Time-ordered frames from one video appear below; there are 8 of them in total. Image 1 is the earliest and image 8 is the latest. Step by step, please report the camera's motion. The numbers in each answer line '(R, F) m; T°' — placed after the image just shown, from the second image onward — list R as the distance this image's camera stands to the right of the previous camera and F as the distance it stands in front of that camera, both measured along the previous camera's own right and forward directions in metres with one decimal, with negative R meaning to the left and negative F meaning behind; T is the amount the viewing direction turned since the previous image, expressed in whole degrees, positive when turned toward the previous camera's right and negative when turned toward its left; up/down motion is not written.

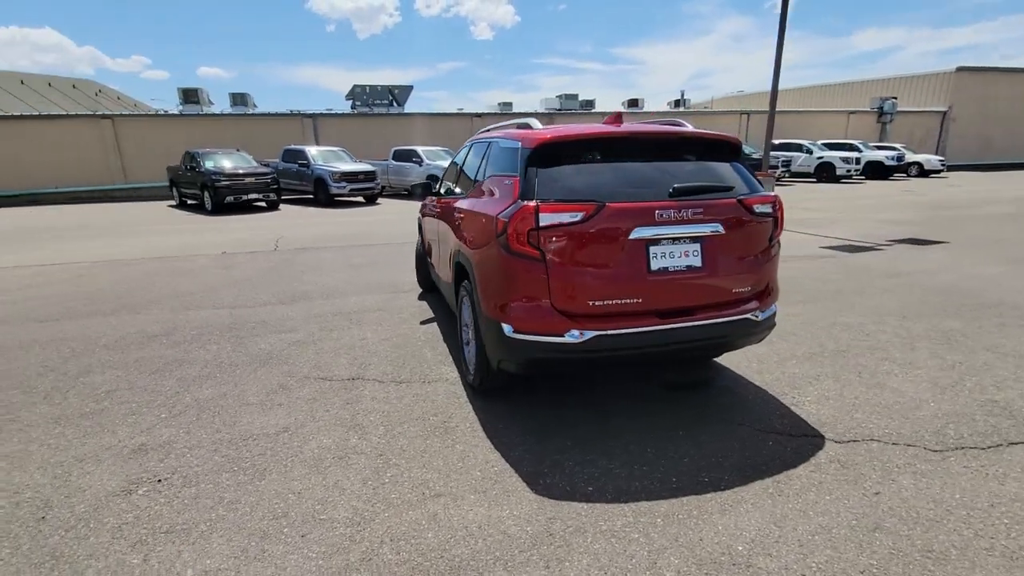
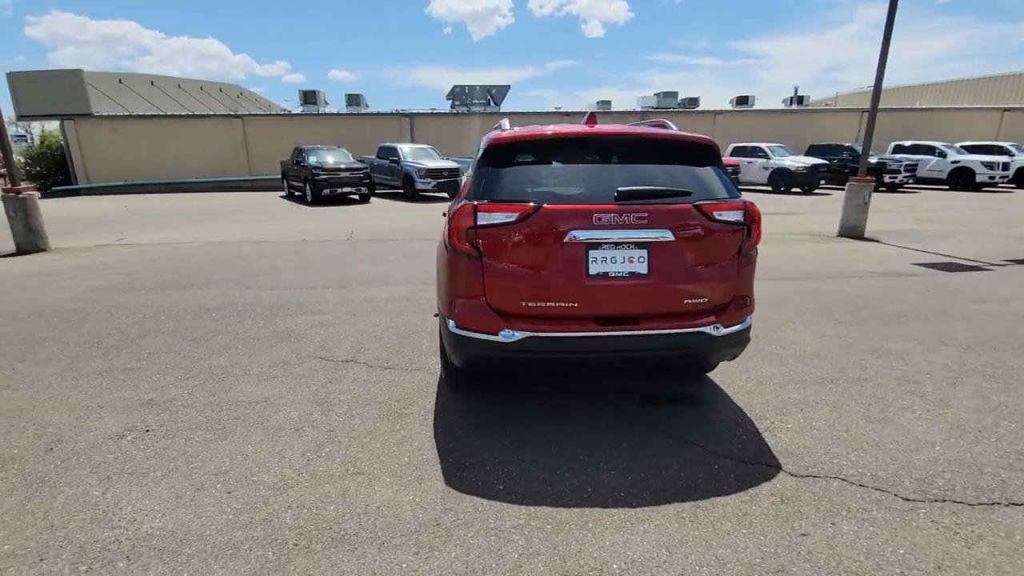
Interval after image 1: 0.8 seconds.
(+0.9, 0.0) m; -11°
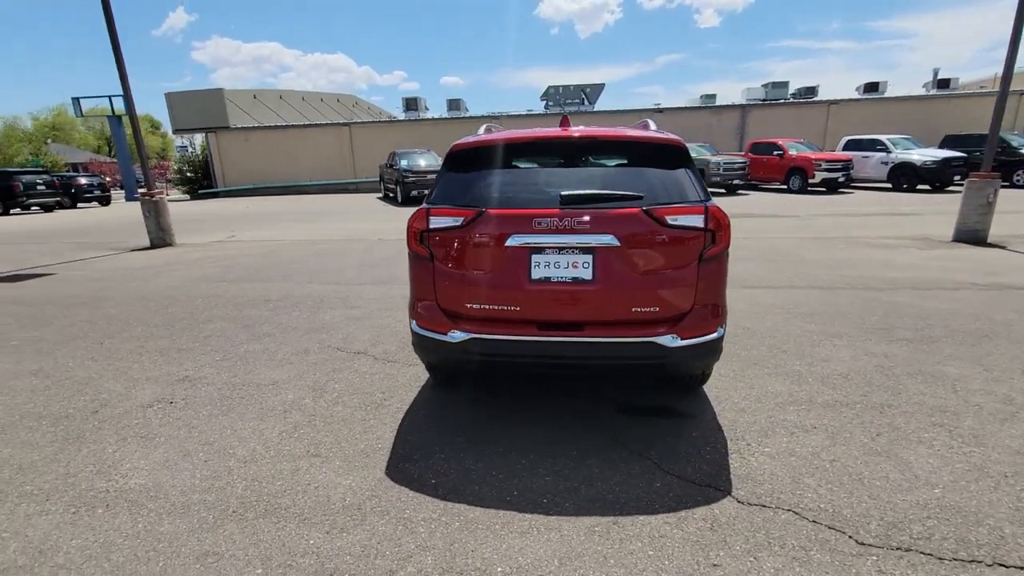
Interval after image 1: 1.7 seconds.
(+0.9, 0.0) m; -11°
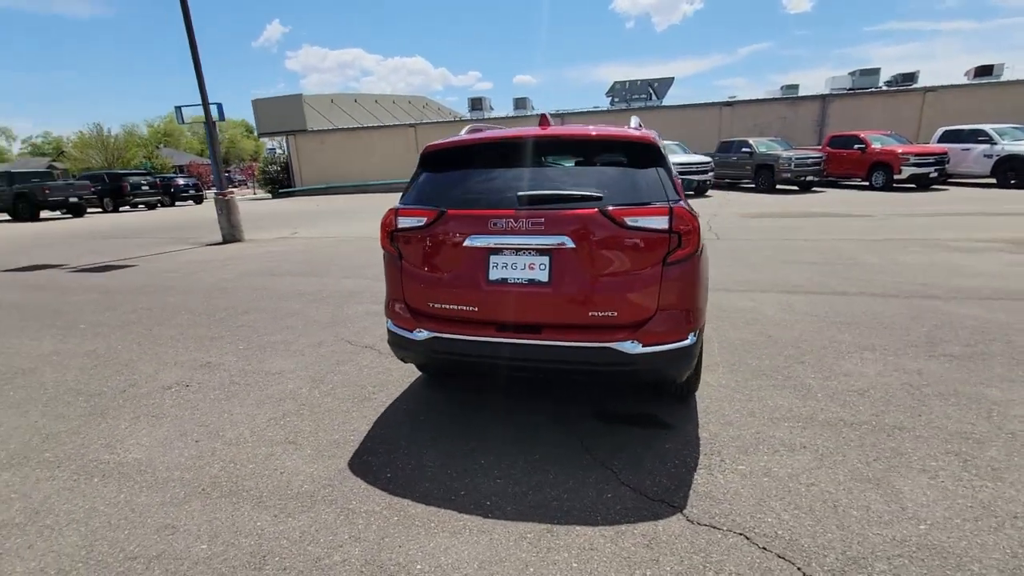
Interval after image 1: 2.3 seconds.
(+0.6, +0.1) m; -8°
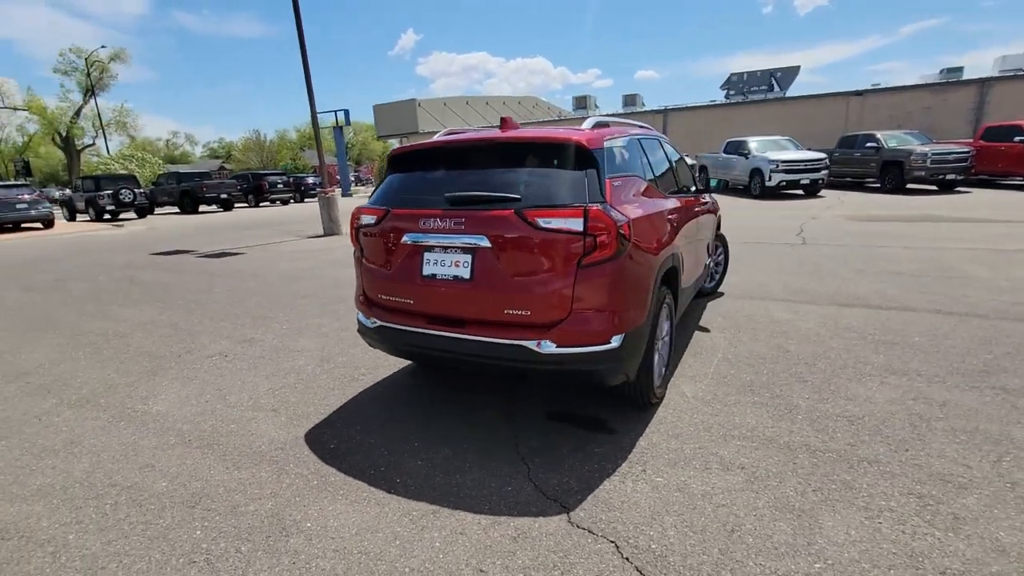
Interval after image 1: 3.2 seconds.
(+1.1, 0.0) m; -13°
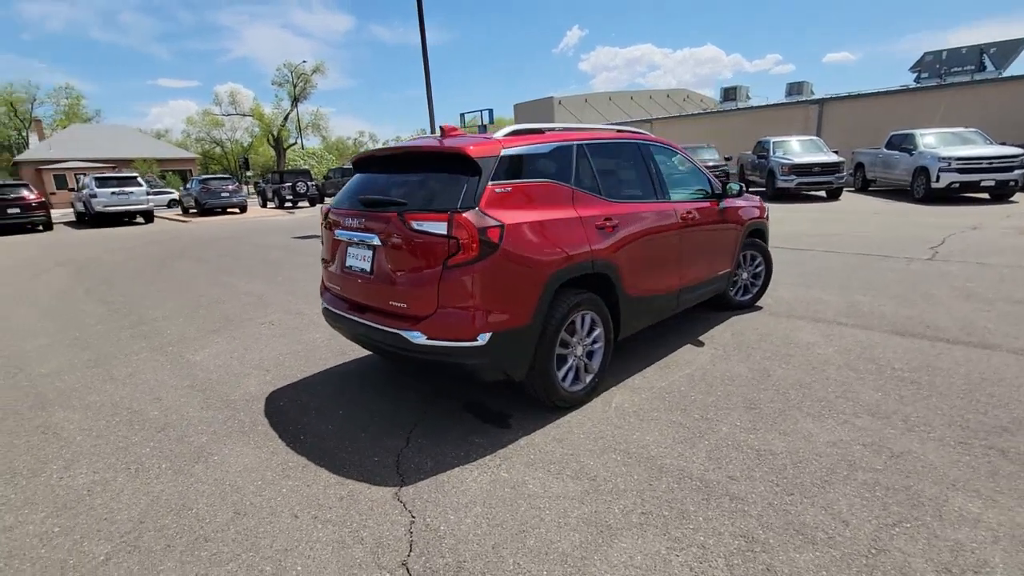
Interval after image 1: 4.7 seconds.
(+1.6, 0.0) m; -17°
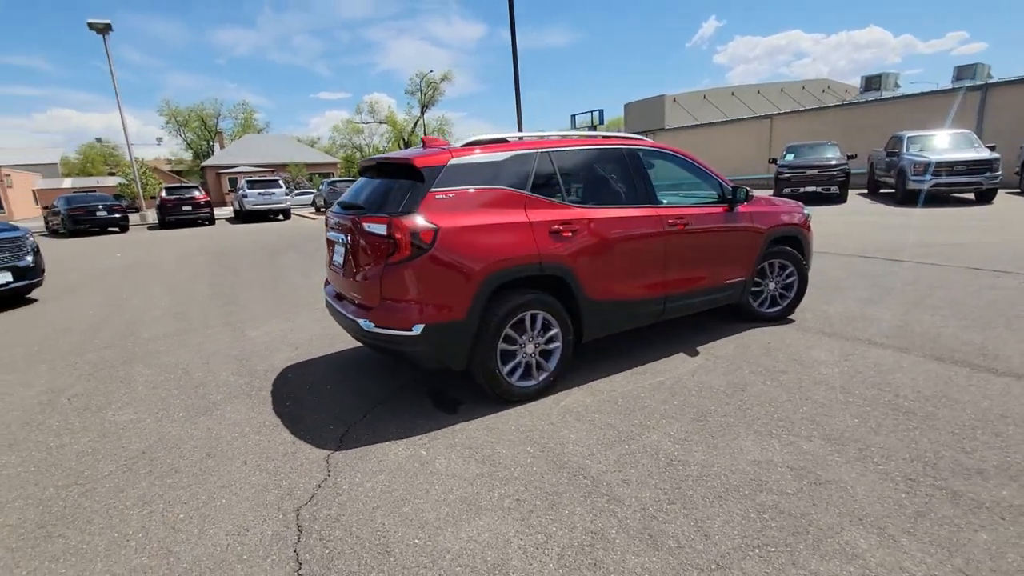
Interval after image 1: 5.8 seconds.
(+1.2, -0.1) m; -13°
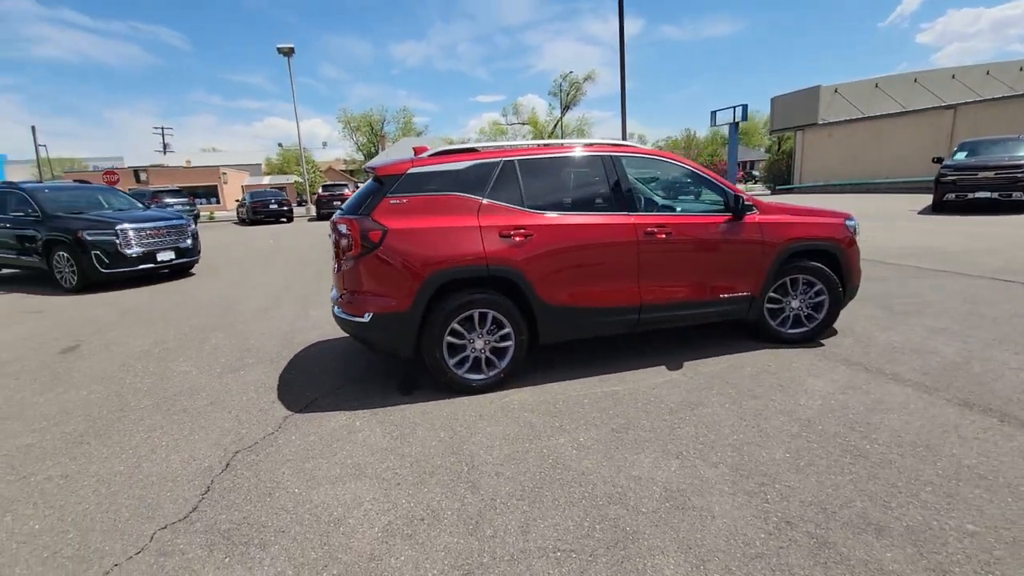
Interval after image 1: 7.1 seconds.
(+1.4, 0.0) m; -16°
